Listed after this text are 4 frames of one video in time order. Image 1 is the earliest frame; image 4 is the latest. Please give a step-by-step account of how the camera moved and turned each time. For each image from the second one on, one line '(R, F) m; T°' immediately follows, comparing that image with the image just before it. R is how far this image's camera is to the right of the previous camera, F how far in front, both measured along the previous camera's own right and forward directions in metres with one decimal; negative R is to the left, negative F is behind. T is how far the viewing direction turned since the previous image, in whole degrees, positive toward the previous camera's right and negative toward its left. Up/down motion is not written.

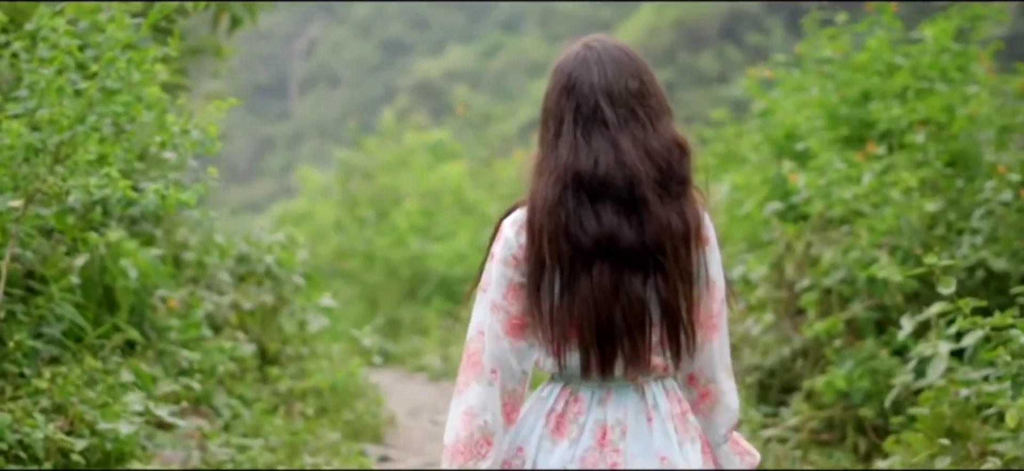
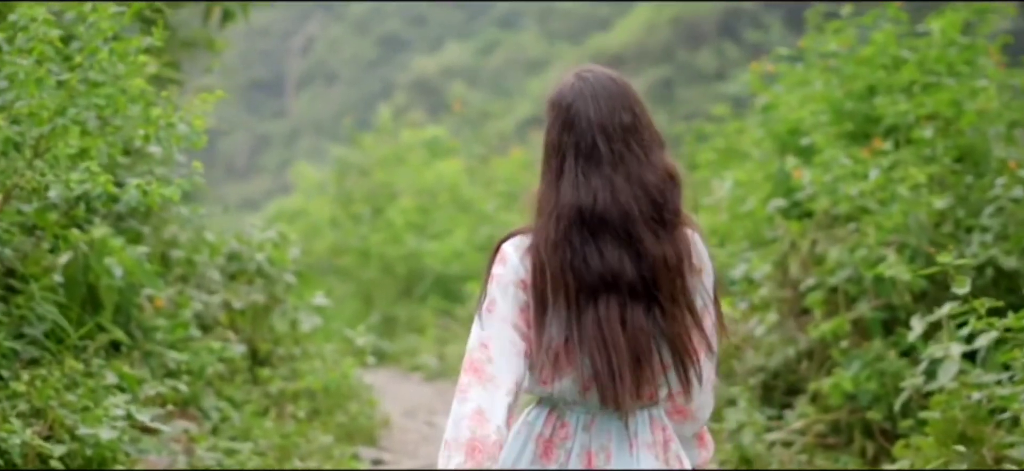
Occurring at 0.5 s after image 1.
(0.0, +0.2) m; 0°
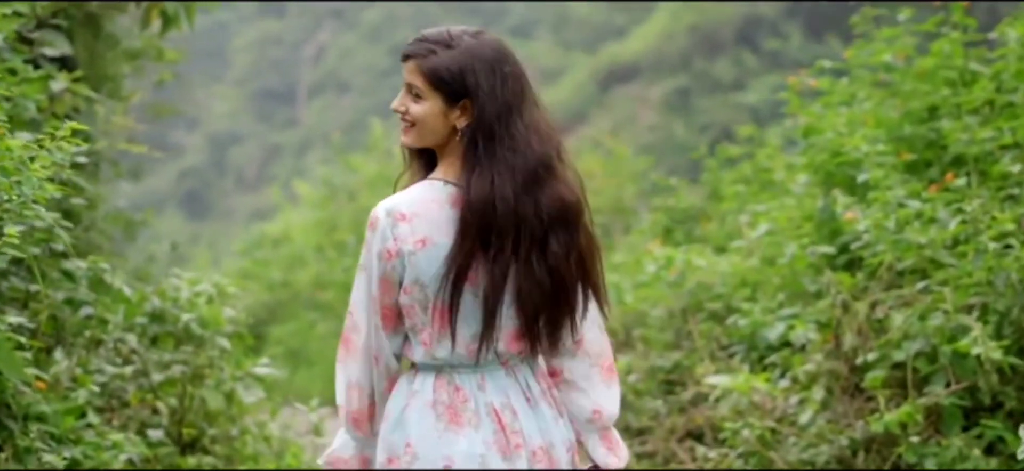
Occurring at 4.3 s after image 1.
(+0.1, +1.2) m; -1°
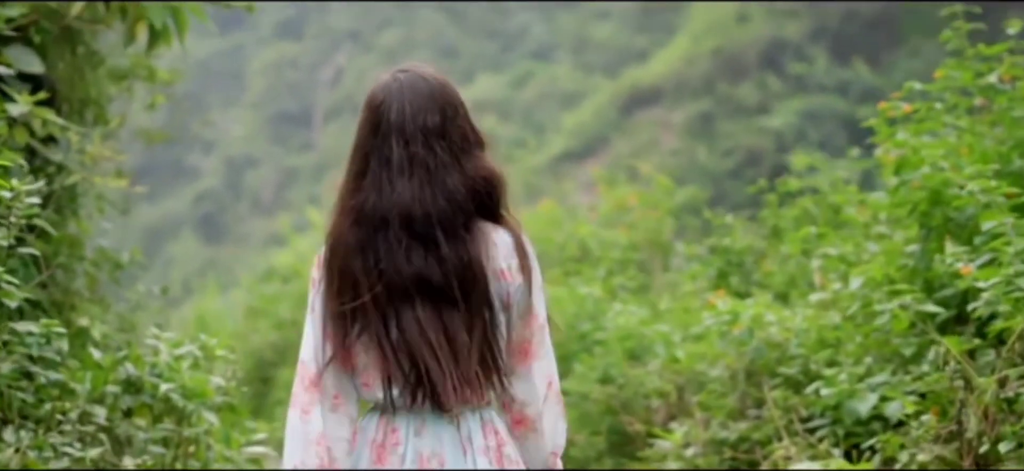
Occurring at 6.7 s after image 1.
(-0.1, +0.8) m; -1°
